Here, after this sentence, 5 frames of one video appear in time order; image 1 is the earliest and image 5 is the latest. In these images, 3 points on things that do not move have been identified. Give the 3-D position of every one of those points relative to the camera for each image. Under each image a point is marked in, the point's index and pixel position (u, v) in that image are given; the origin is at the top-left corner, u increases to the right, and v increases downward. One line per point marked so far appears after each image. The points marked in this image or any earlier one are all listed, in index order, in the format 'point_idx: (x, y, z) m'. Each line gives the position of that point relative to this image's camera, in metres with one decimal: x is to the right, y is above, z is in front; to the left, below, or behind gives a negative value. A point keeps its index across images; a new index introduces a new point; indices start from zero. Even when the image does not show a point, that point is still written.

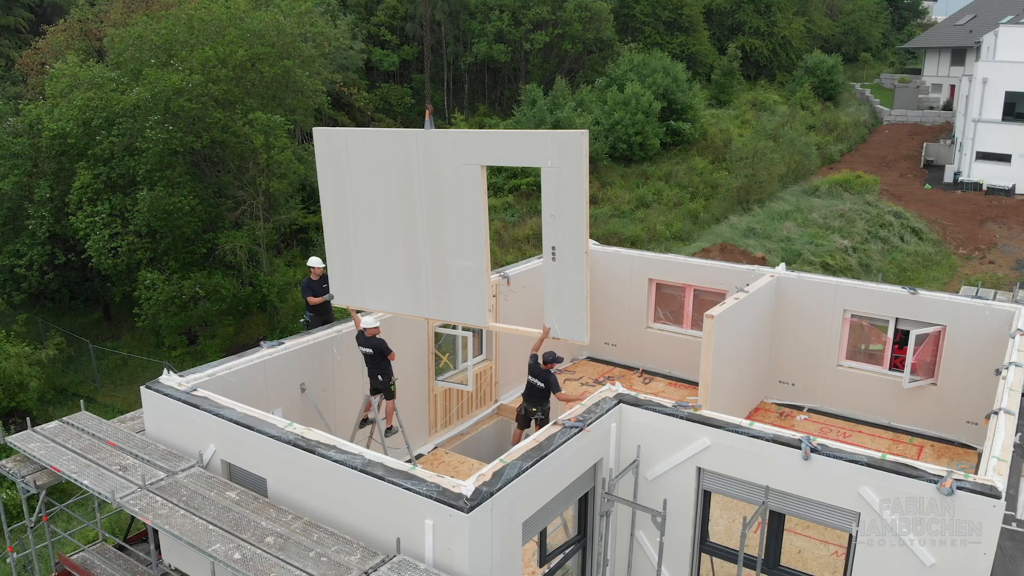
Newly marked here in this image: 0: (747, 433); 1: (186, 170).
0: (+1.7, -1.1, +6.6) m
1: (-6.1, +2.2, +16.7) m
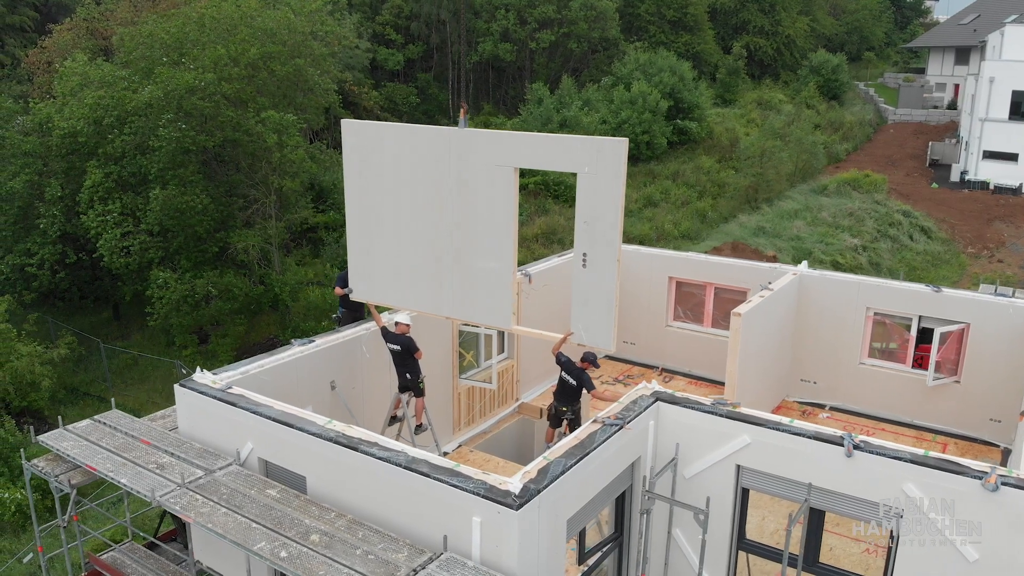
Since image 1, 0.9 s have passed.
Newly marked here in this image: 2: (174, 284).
0: (+2.0, -1.1, +6.6) m
1: (-5.8, +2.2, +16.6) m
2: (-6.1, +0.1, +16.1) m
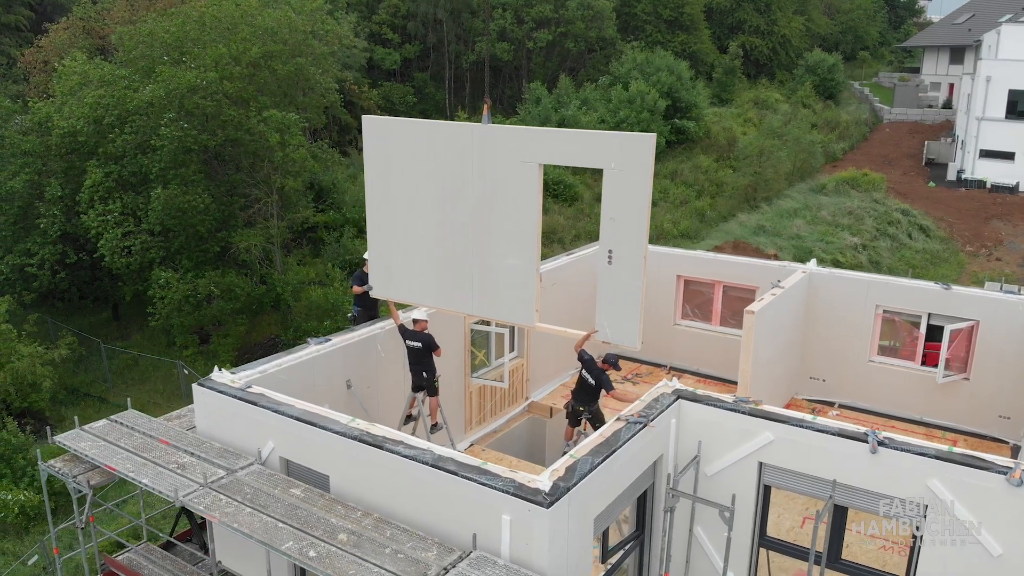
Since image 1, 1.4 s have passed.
0: (+2.2, -1.0, +6.6) m
1: (-5.8, +2.2, +16.5) m
2: (-6.0, +0.1, +16.0) m
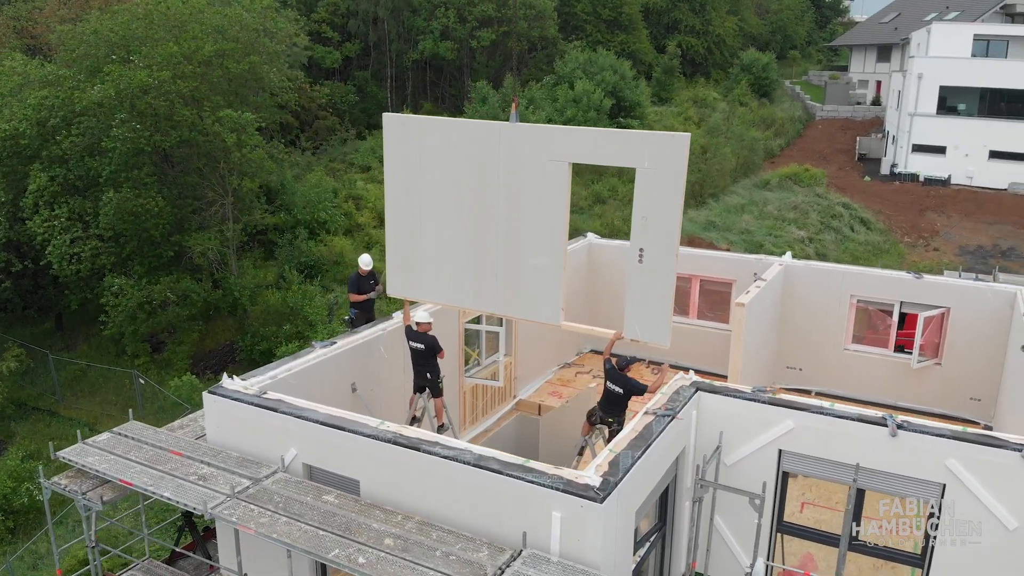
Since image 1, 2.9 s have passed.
0: (+2.4, -1.0, +6.8) m
1: (-6.4, +2.1, +16.0) m
2: (-6.6, -0.1, +15.5) m
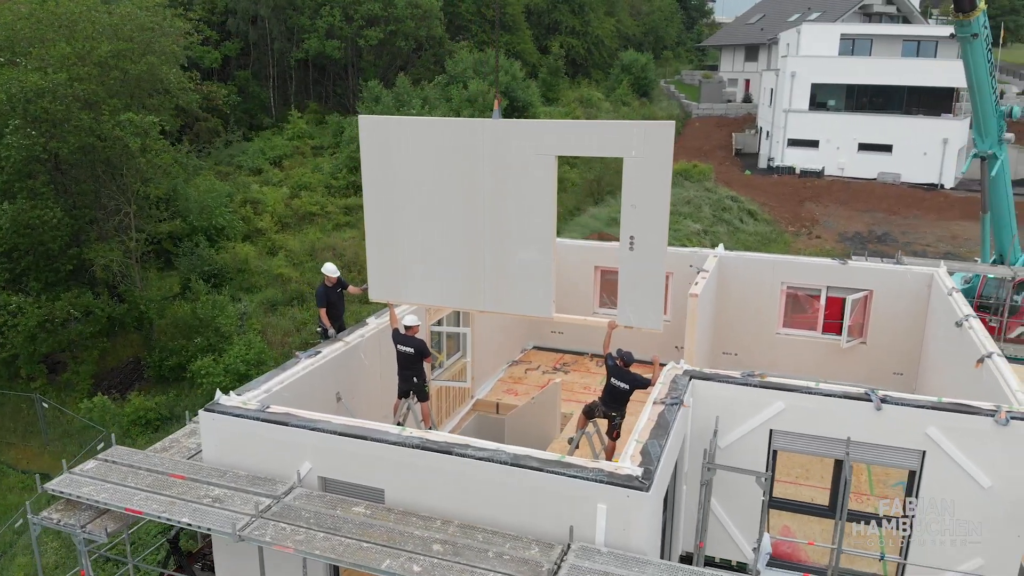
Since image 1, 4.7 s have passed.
0: (+2.5, -0.9, +7.3) m
1: (-7.8, +1.8, +14.9) m
2: (-7.8, -0.3, +14.4) m
